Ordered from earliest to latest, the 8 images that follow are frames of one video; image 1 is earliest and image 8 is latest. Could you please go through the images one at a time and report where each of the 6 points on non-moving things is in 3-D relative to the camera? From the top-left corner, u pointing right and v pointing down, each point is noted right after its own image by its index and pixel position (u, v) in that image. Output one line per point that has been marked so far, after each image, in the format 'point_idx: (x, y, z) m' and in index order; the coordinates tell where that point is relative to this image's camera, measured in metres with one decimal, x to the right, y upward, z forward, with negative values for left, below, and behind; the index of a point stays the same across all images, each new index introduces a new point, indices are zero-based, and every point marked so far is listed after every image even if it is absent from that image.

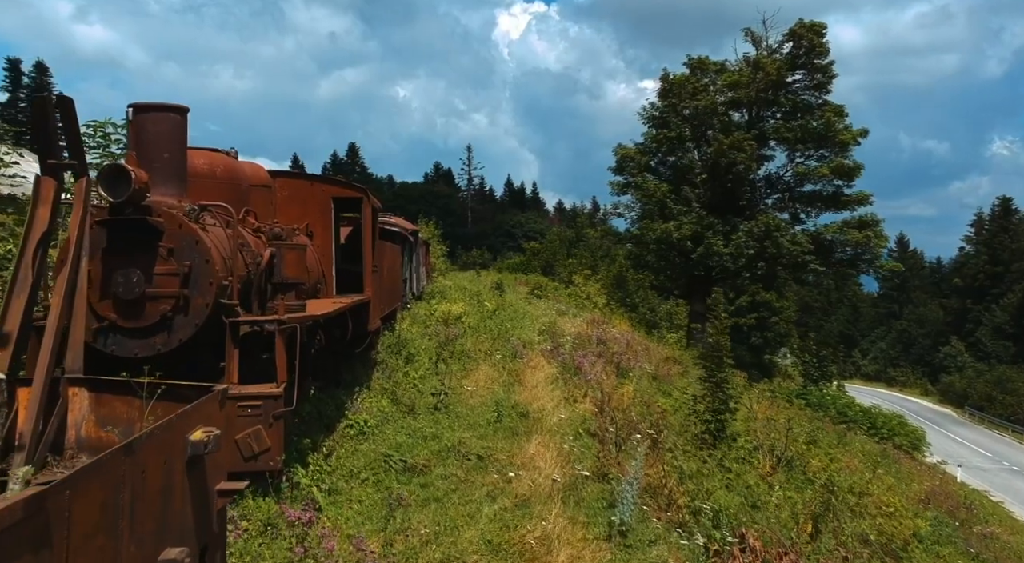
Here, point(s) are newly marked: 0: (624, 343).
0: (+3.3, -1.9, +18.2) m
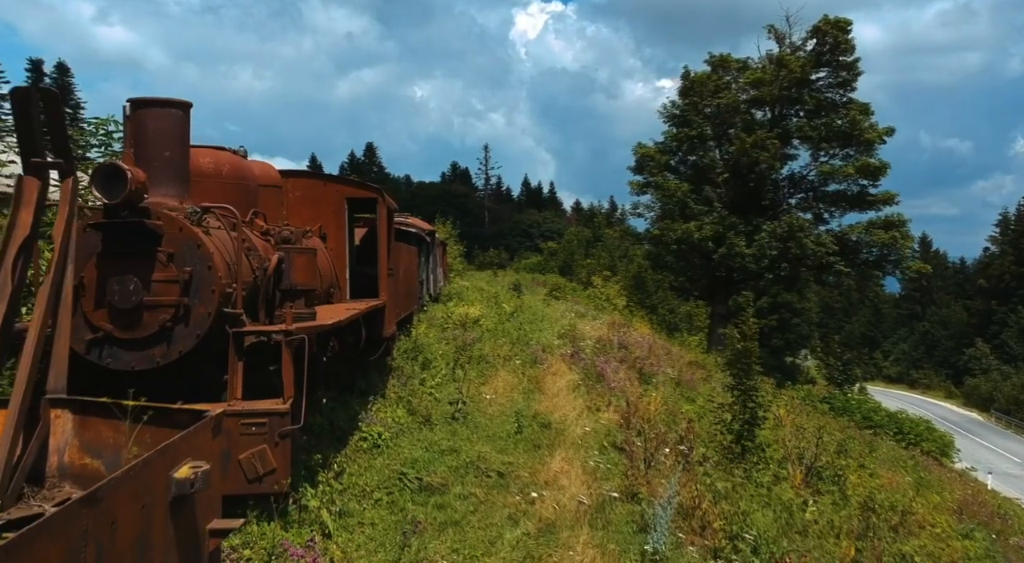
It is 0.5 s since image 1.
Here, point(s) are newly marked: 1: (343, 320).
0: (+3.9, -1.9, +17.7) m
1: (-1.7, -0.4, +6.1) m
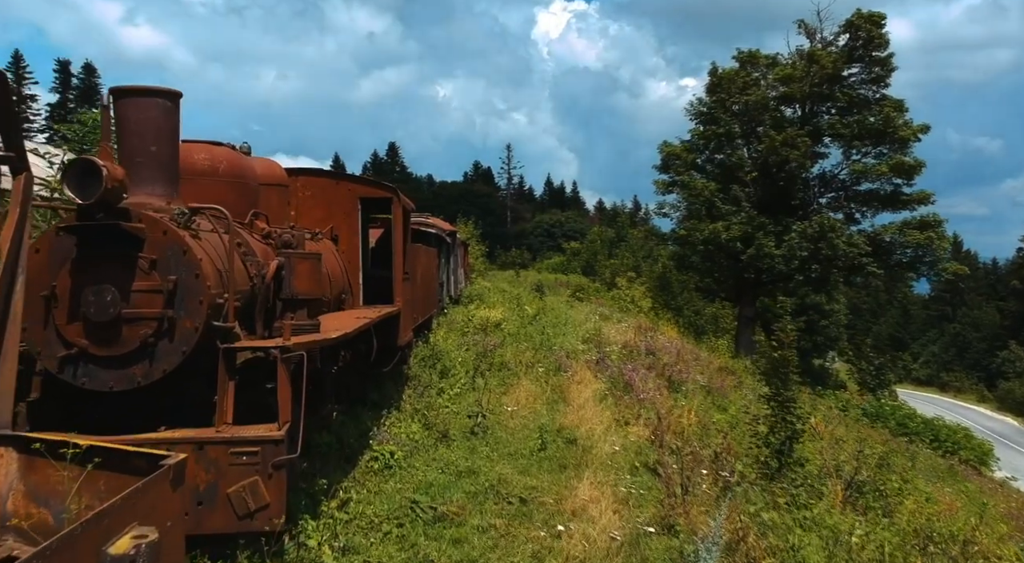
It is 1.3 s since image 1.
0: (+4.5, -2.0, +17.0) m
1: (-1.5, -0.5, +5.5) m
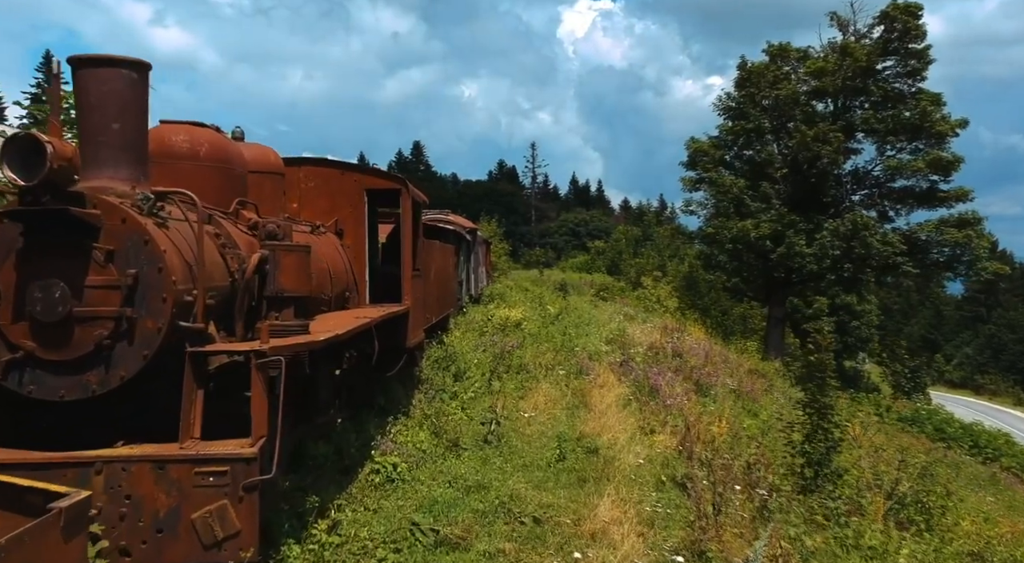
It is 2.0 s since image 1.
0: (+5.1, -2.0, +16.2) m
1: (-1.4, -0.4, +5.0) m
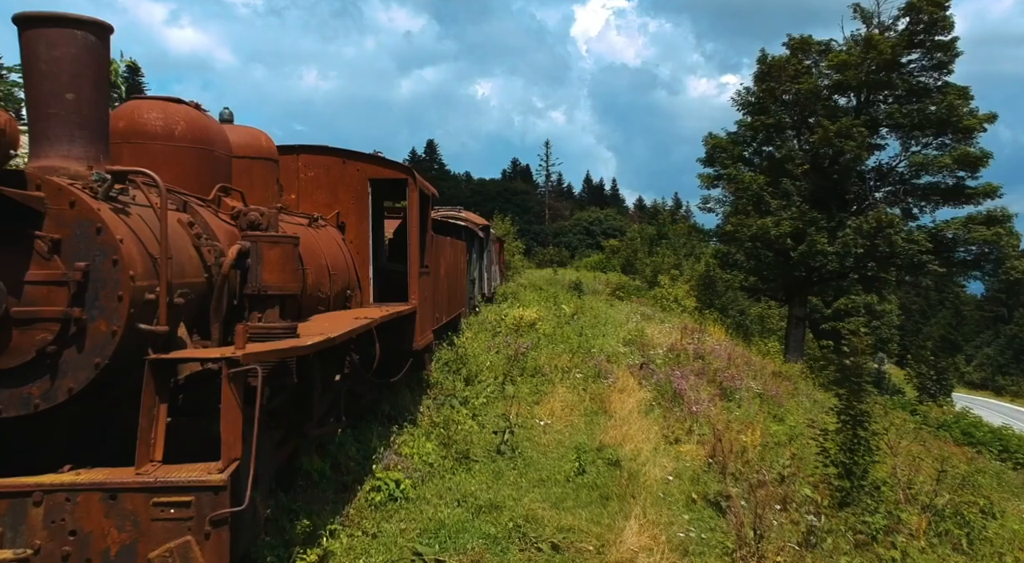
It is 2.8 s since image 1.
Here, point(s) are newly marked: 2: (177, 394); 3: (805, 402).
0: (+5.5, -2.0, +15.5) m
1: (-1.2, -0.4, +4.5) m
2: (-1.9, -0.6, +3.4) m
3: (+7.5, -3.1, +15.4) m
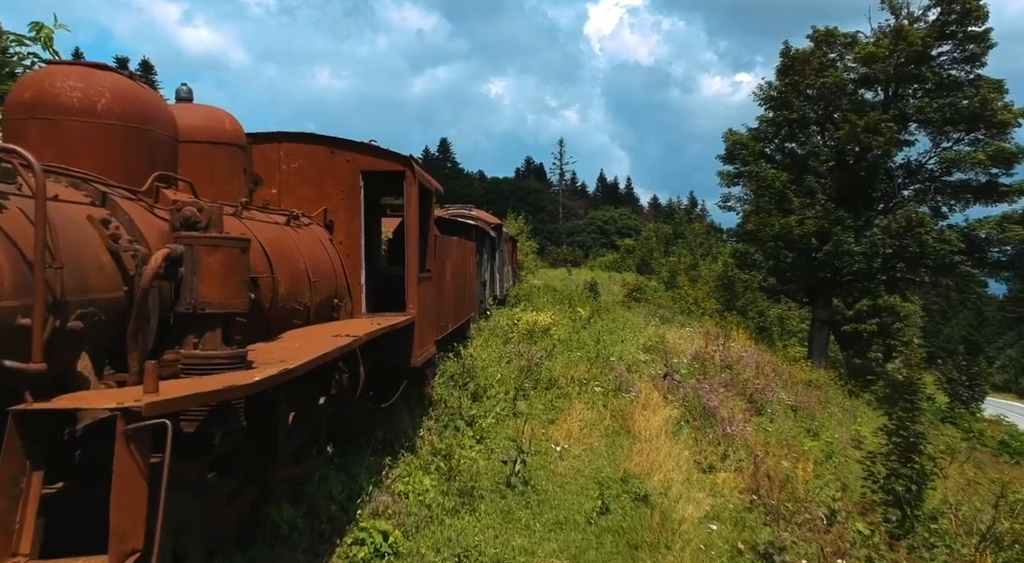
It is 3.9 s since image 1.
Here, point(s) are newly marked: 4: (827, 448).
0: (+5.8, -2.0, +14.5) m
1: (-1.2, -0.5, +3.6) m
2: (-1.8, -0.7, +2.5) m
3: (+7.8, -3.2, +14.3) m
4: (+5.4, -2.9, +10.2) m
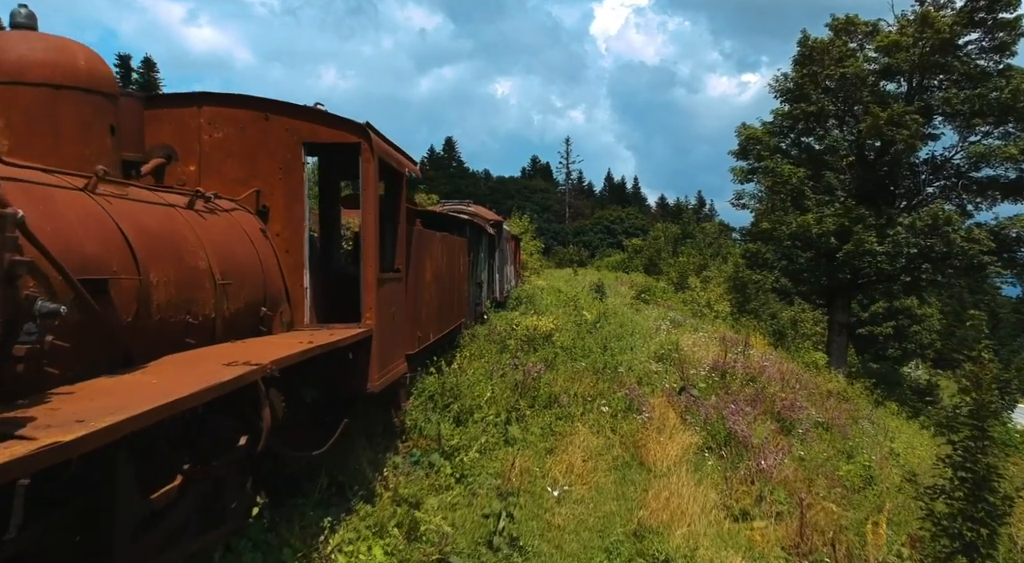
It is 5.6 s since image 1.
0: (+5.7, -2.1, +13.1) m
1: (-1.3, -0.5, +2.3) m
2: (-2.0, -0.7, +1.2) m
3: (+7.8, -3.2, +12.9) m
4: (+5.3, -2.9, +8.8) m
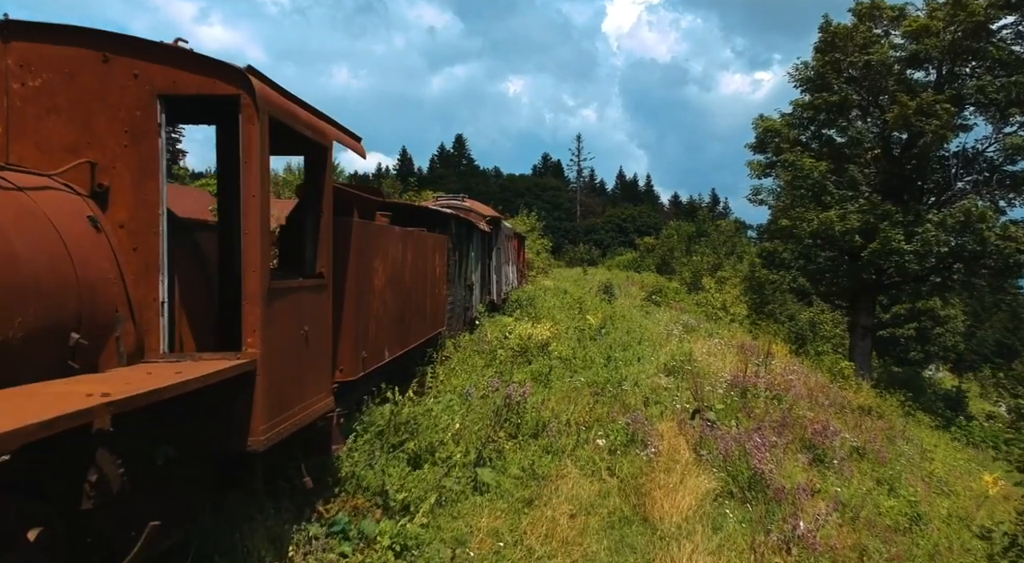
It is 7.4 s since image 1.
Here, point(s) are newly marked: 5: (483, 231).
0: (+5.6, -2.1, +11.5) m
1: (-1.7, -0.6, +0.8) m
2: (-2.4, -0.8, -0.2) m
3: (+7.6, -3.3, +11.3) m
4: (+5.1, -3.0, +7.2) m
5: (-0.7, +1.3, +15.0) m
